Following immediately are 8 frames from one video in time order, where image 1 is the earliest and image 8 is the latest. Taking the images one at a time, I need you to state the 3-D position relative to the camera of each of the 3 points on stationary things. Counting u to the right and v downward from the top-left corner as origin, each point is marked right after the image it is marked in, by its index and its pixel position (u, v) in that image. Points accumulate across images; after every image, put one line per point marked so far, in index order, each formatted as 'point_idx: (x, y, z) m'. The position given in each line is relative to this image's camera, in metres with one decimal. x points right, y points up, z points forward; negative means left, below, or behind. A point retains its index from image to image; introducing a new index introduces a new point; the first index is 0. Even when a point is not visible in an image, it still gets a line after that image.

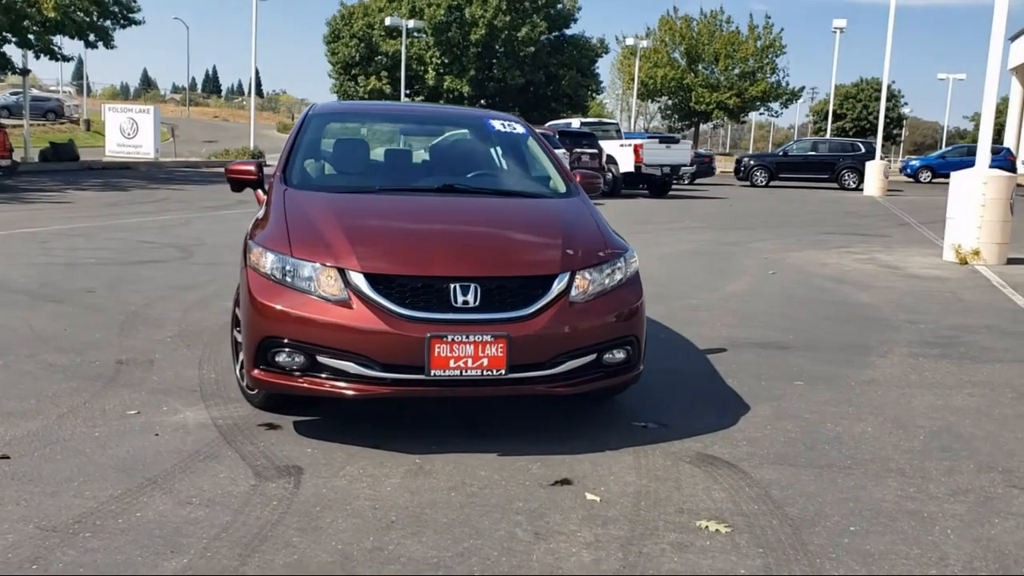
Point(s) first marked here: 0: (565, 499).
0: (+0.2, -0.9, +3.9) m
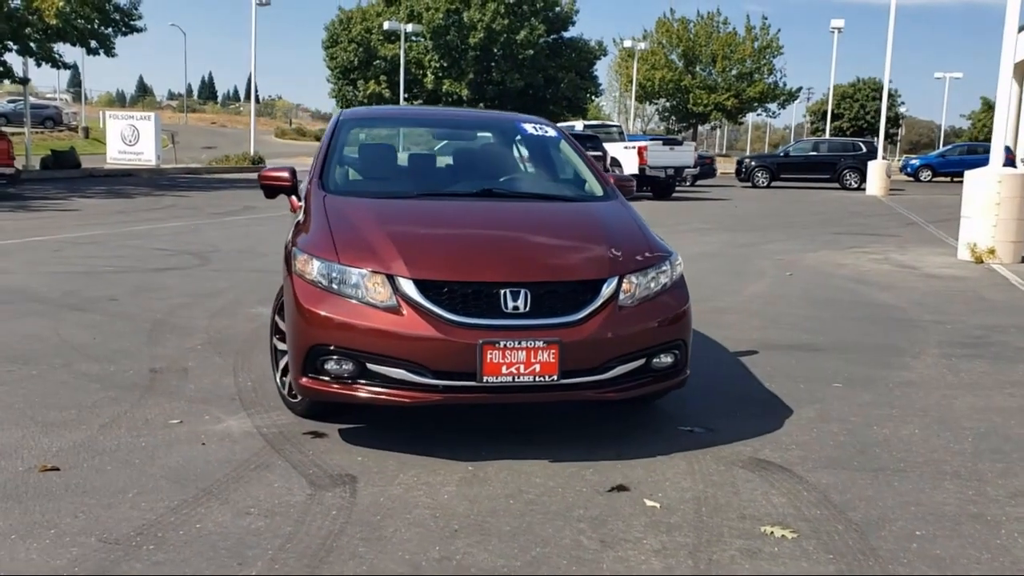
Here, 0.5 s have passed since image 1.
0: (+0.5, -0.9, +3.9) m
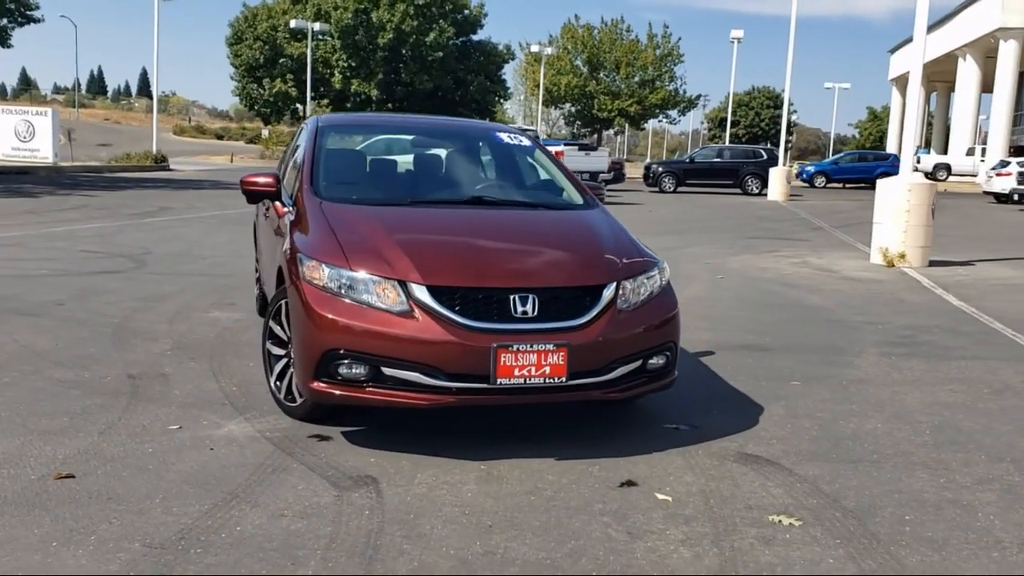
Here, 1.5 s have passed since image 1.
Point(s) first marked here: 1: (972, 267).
0: (+0.6, -0.9, +4.1) m
1: (+7.0, +0.3, +14.5) m
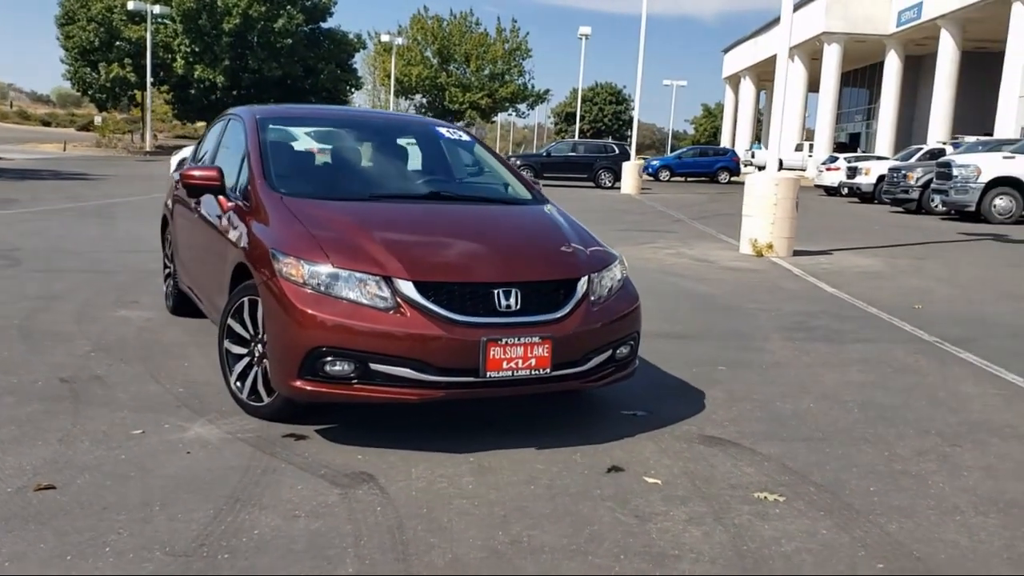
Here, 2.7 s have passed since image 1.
0: (+0.5, -0.9, +4.3) m
1: (+5.2, +0.5, +15.6) m
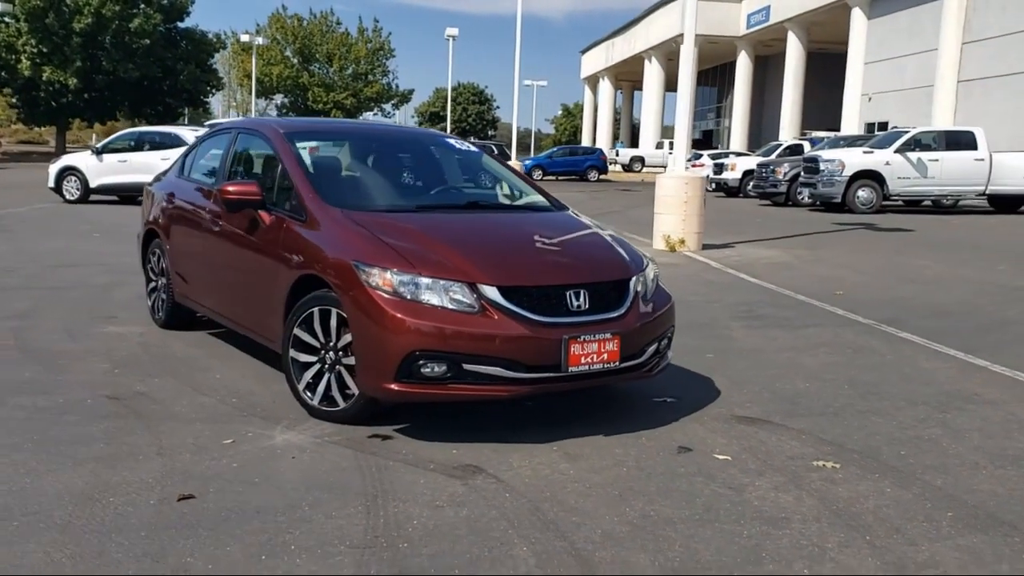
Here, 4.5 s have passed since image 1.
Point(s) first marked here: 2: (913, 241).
0: (+1.0, -0.9, +4.8) m
1: (+3.9, +0.7, +16.6) m
2: (+7.7, +0.9, +18.5) m
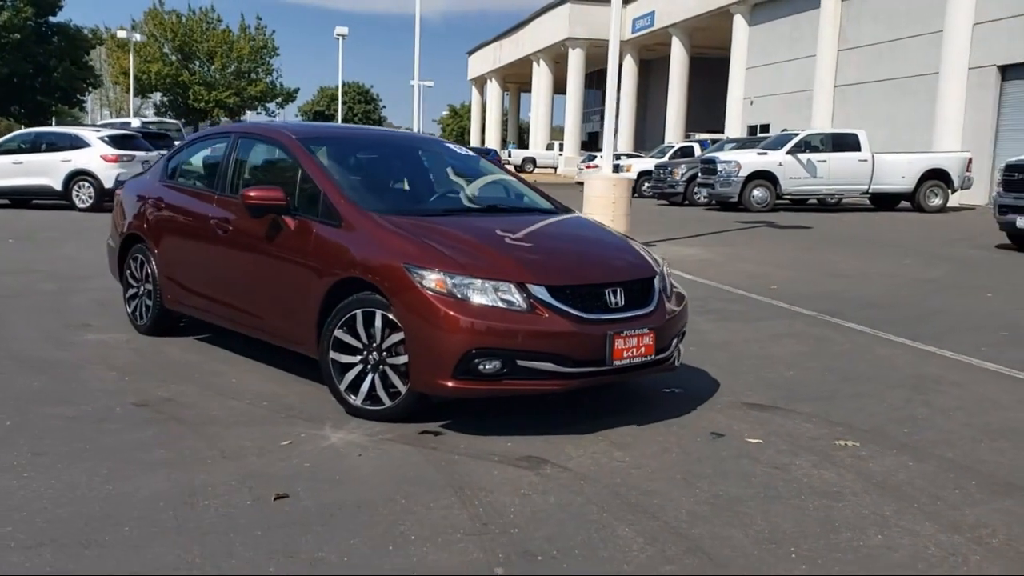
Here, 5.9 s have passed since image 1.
0: (+1.2, -0.8, +5.2) m
1: (+2.7, +0.7, +17.3) m
2: (+6.2, +1.0, +19.6) m
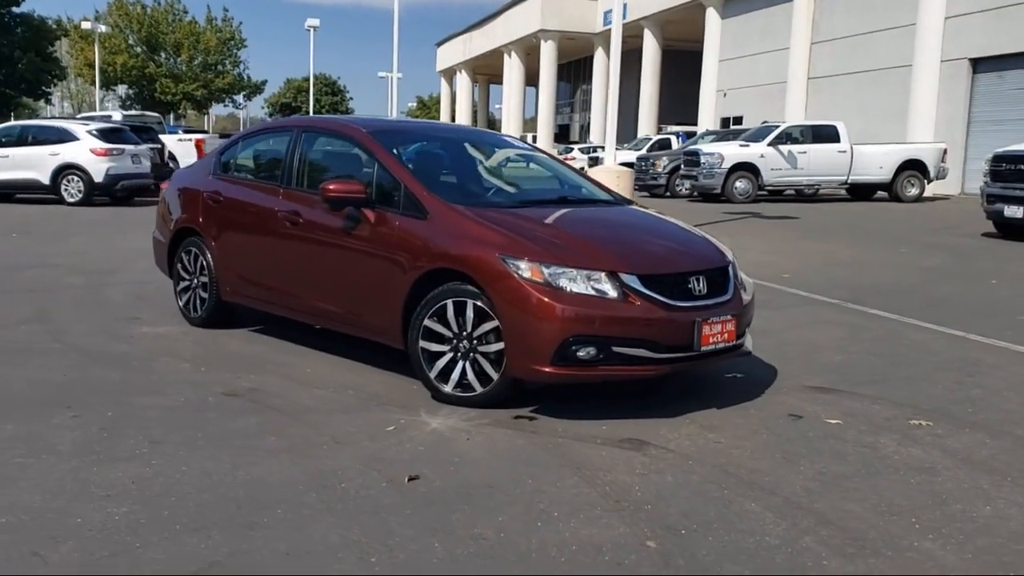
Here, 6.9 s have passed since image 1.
0: (+1.8, -0.8, +5.4) m
1: (+2.7, +0.9, +17.5) m
2: (+6.2, +1.3, +20.0) m
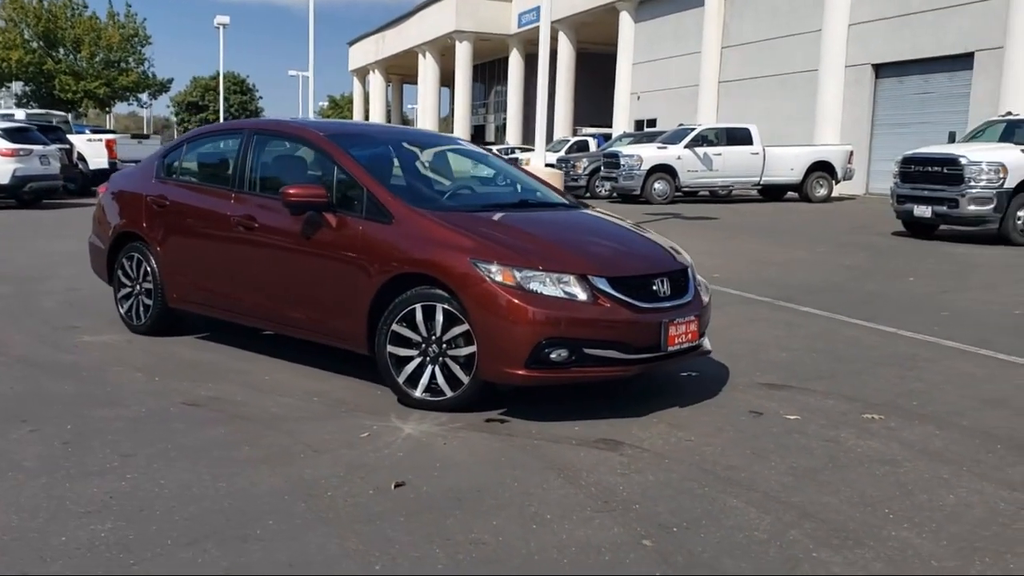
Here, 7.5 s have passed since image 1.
0: (+1.6, -0.8, +5.6) m
1: (+1.4, +0.9, +17.7) m
2: (+4.6, +1.3, +20.5) m
